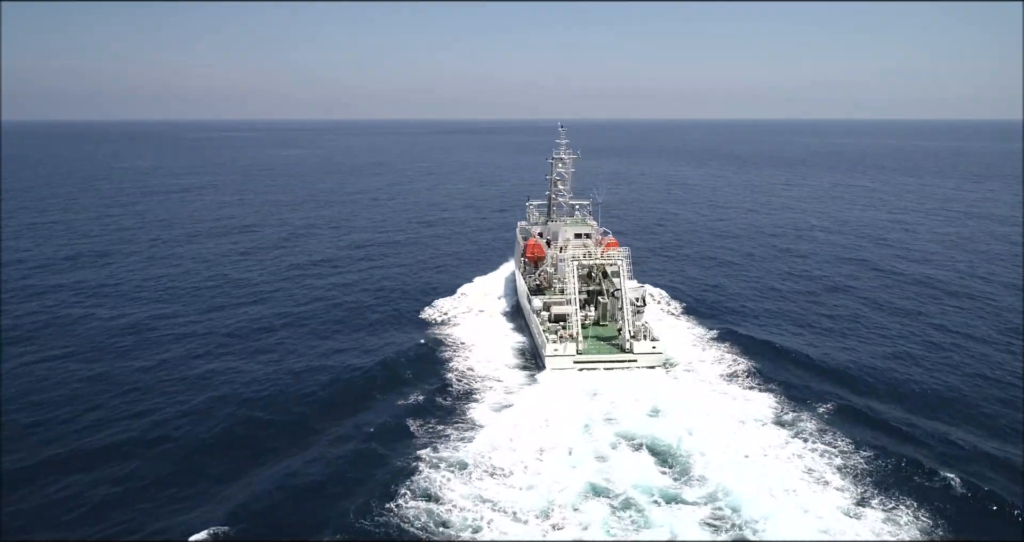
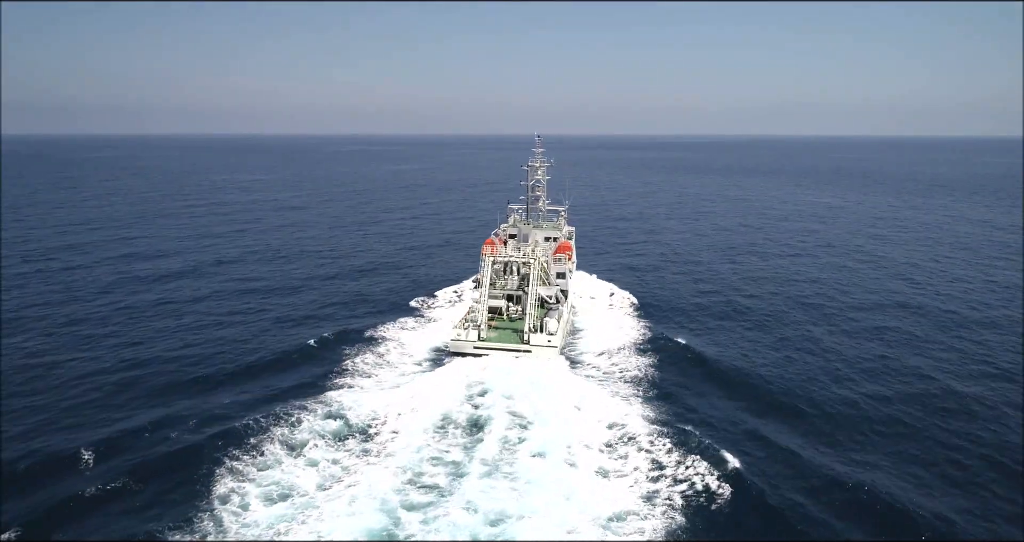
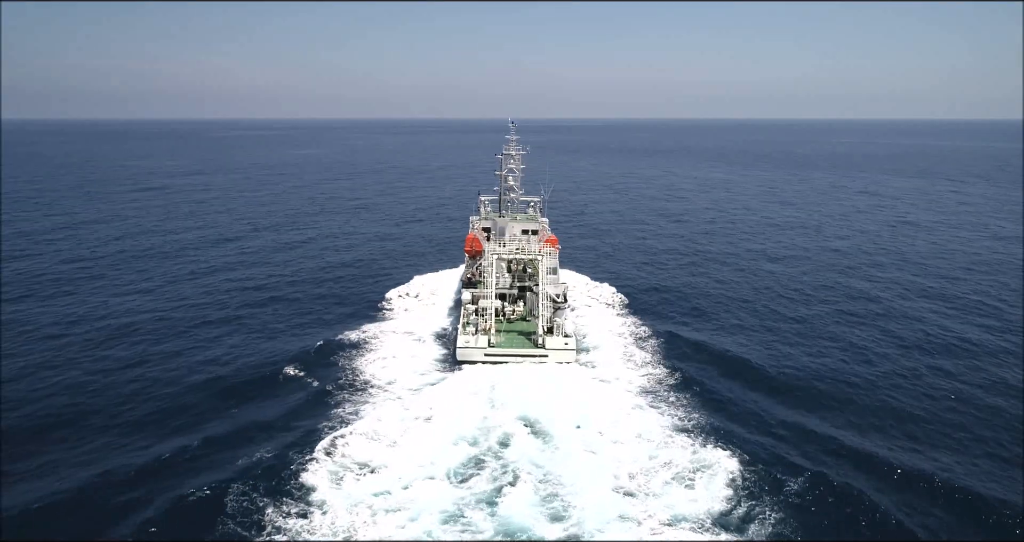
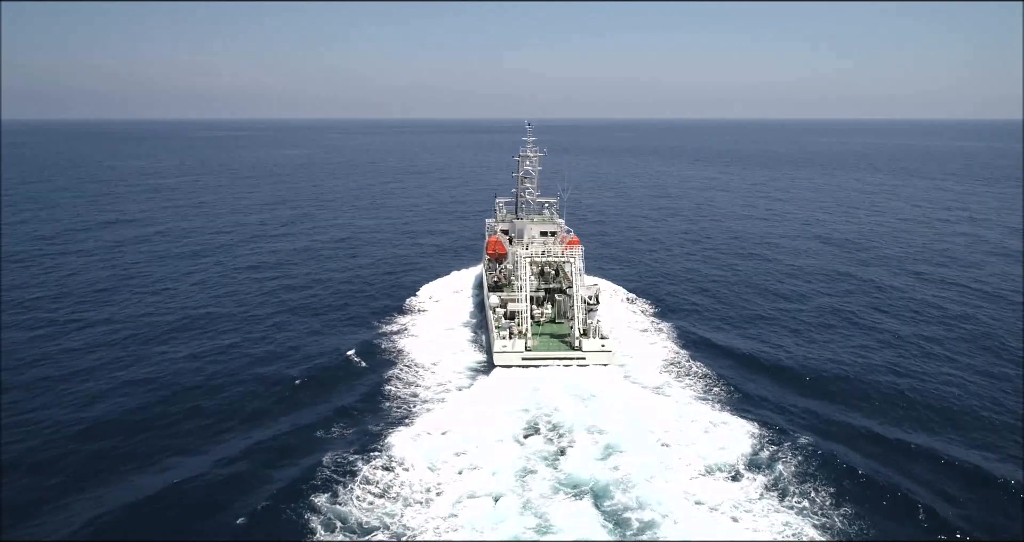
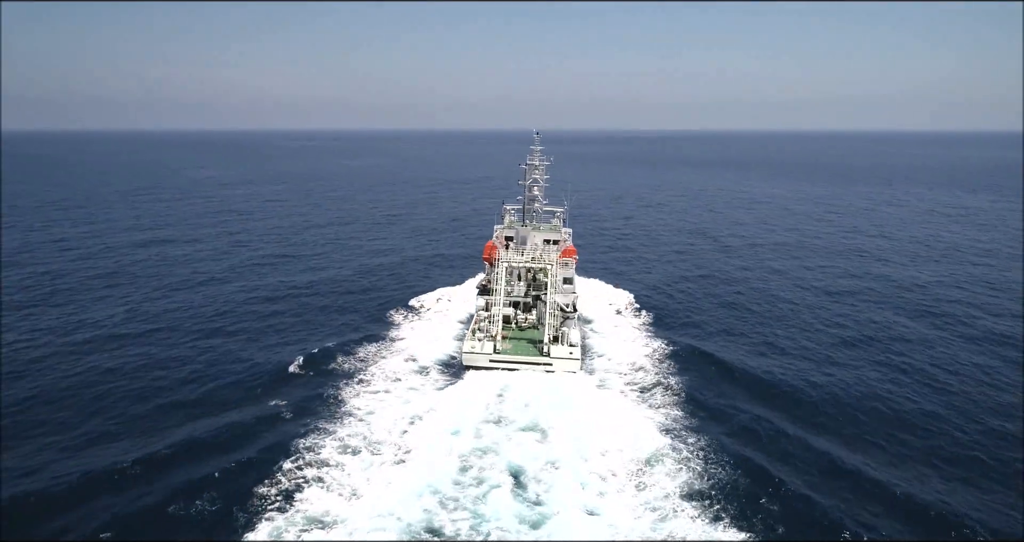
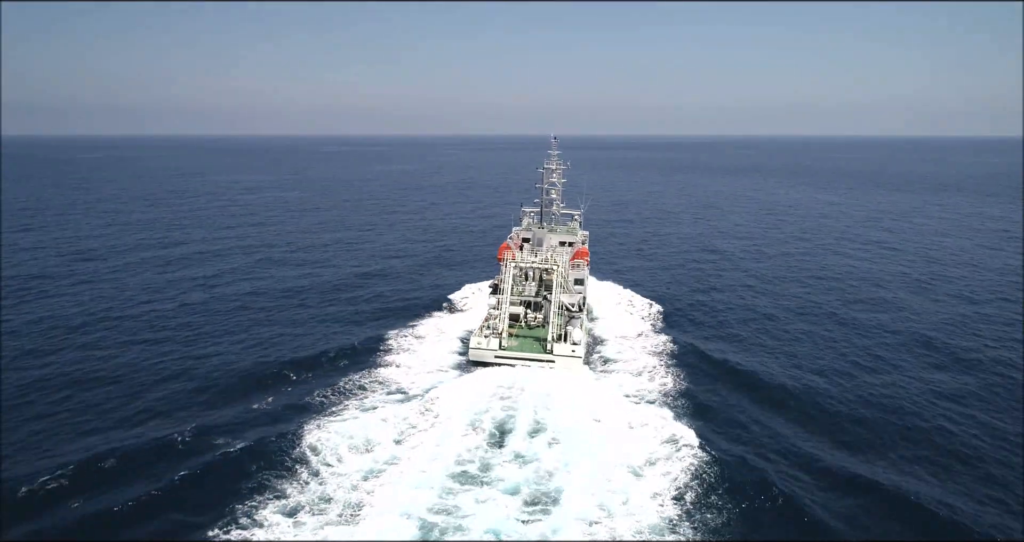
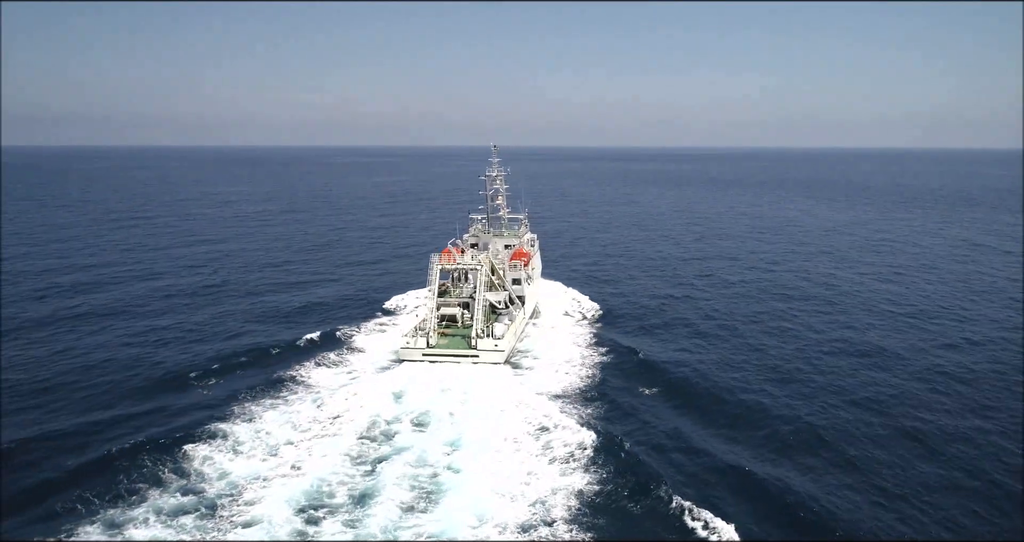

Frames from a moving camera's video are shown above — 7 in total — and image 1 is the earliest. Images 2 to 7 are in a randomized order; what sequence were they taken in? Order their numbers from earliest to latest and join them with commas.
4, 3, 5, 6, 2, 7
